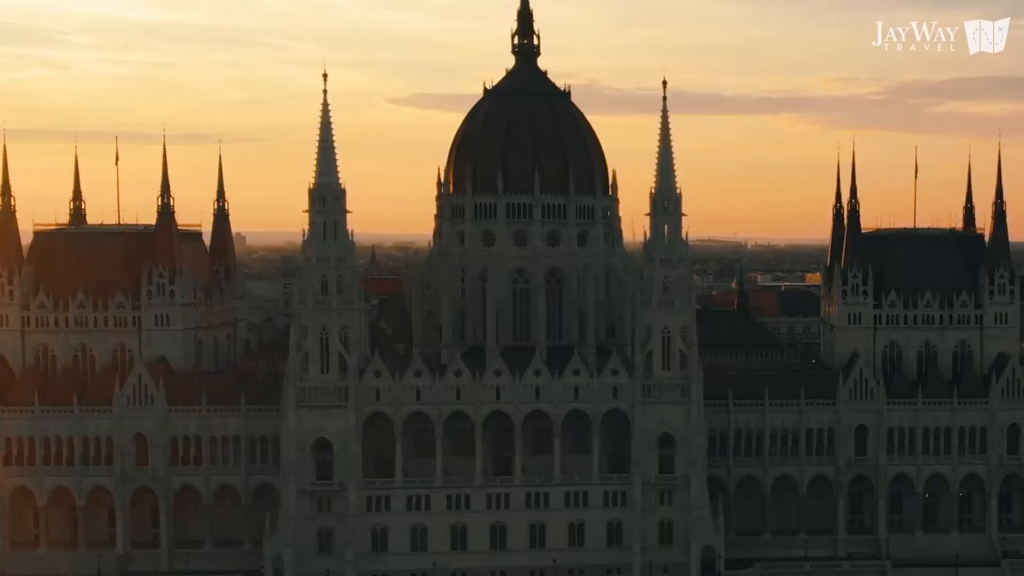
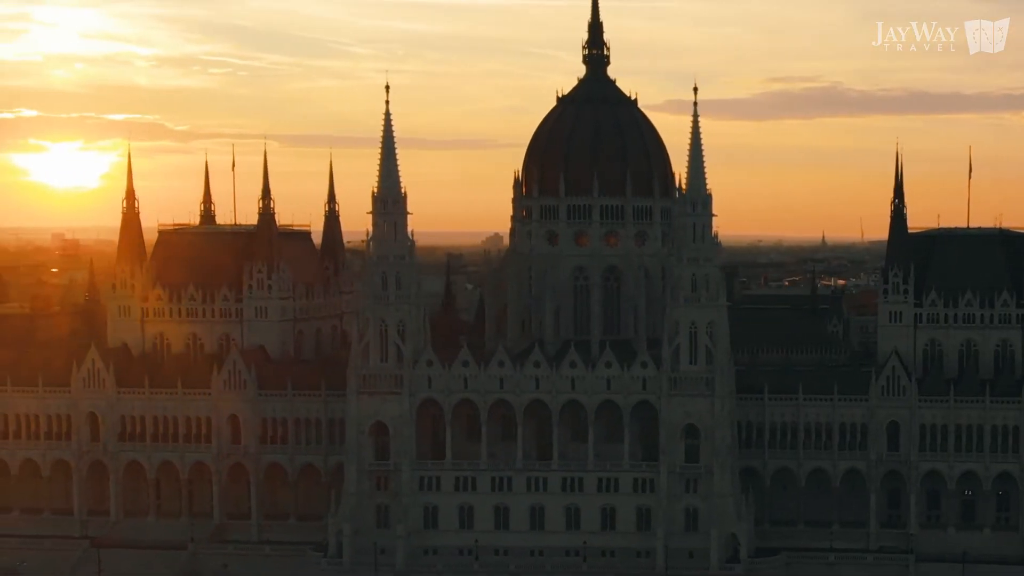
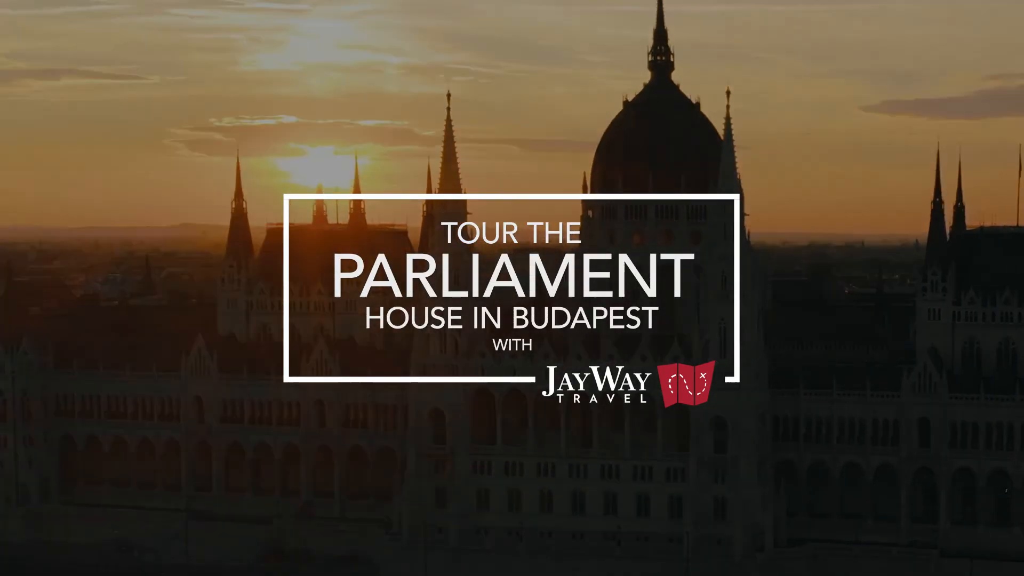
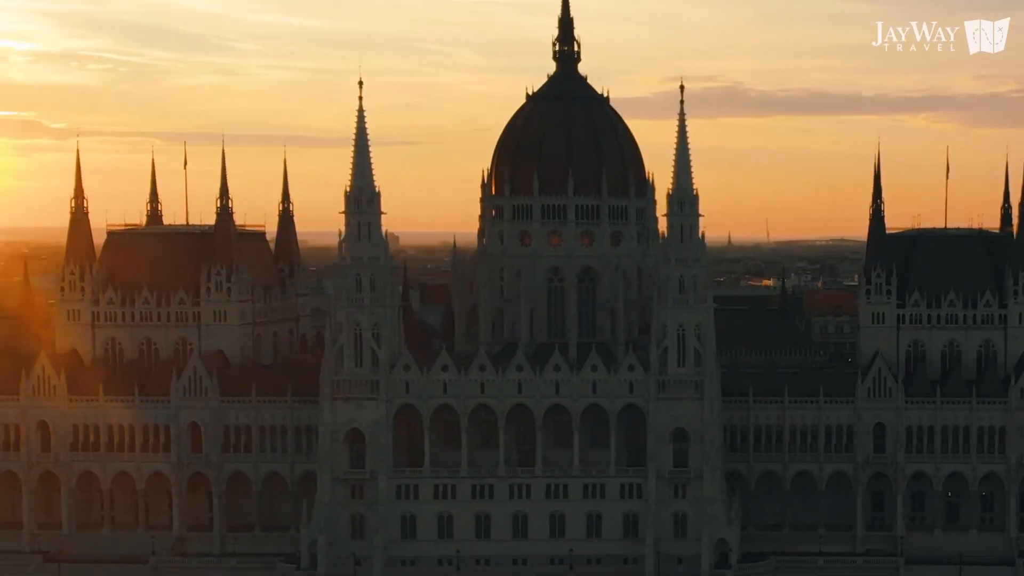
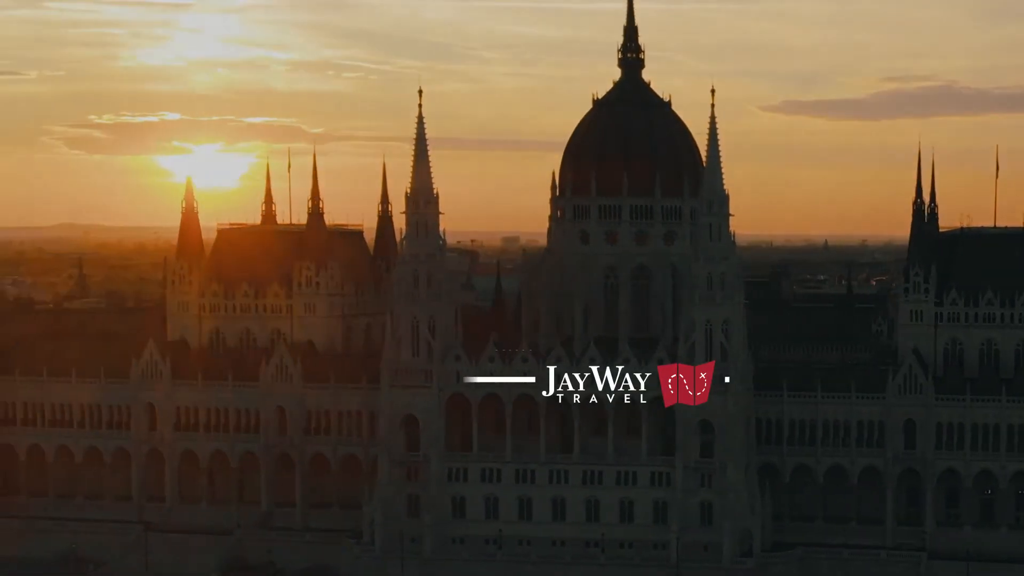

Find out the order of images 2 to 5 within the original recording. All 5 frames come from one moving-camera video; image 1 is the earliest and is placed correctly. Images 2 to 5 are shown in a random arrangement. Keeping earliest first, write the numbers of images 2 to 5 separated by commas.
4, 2, 5, 3
